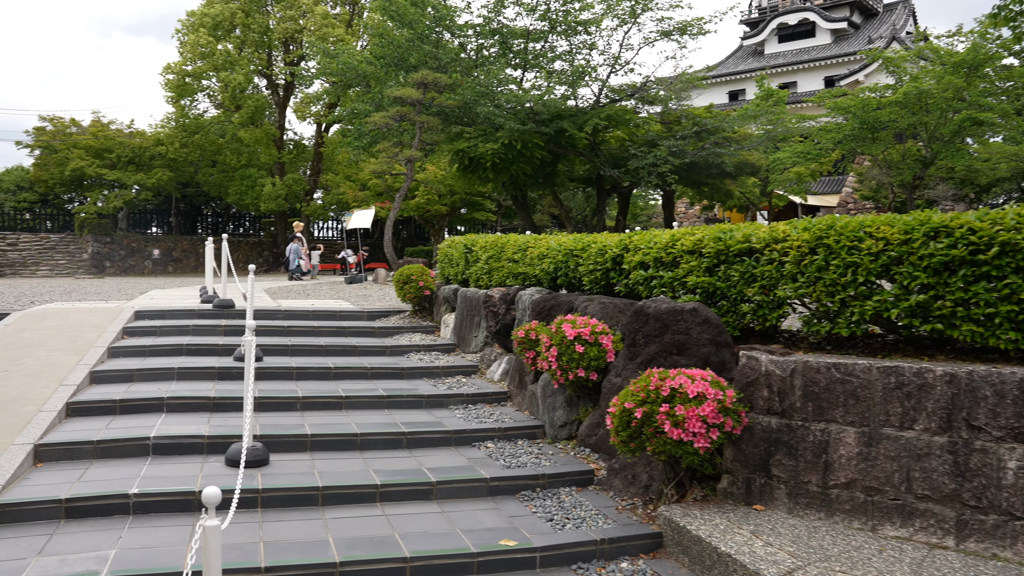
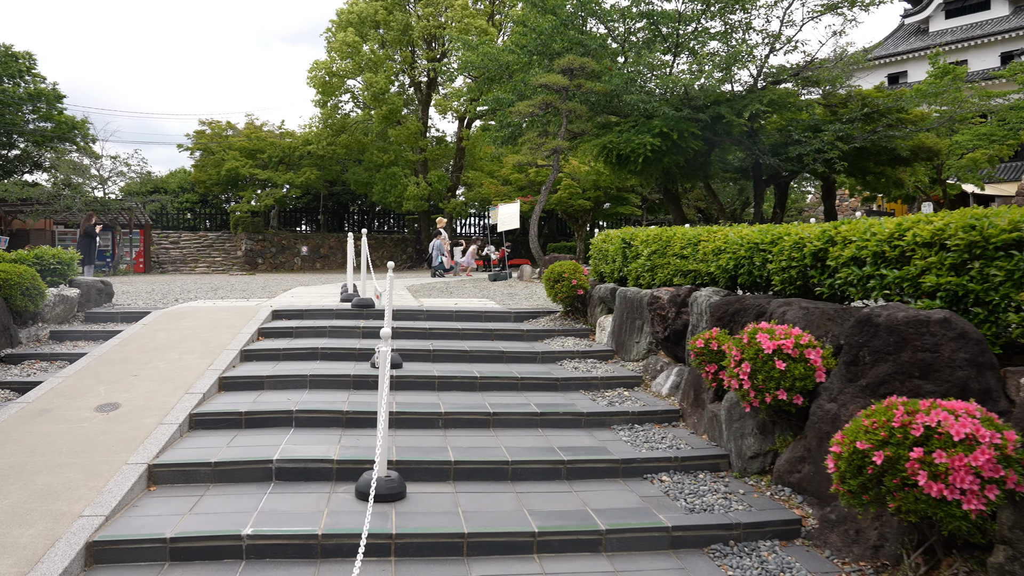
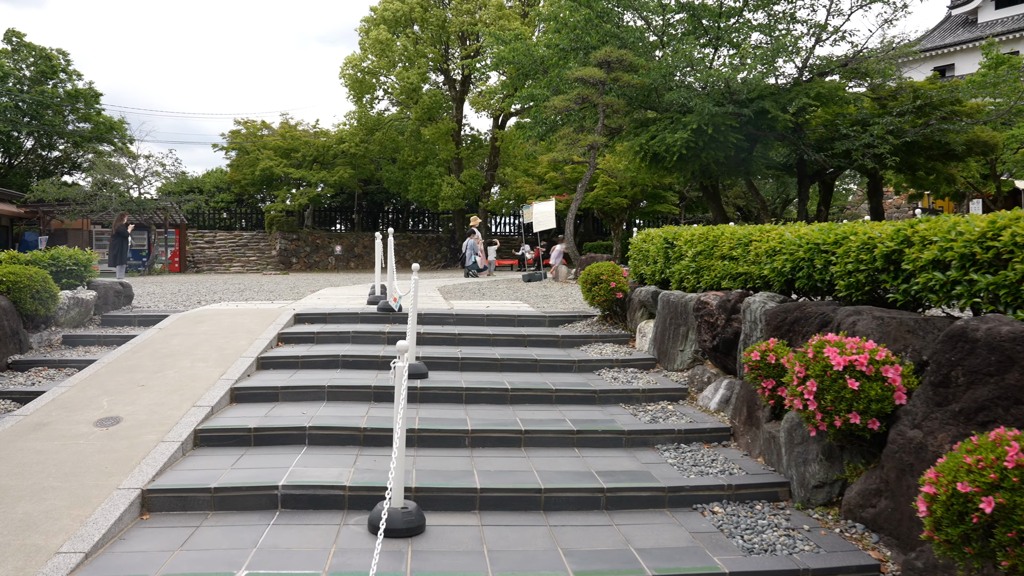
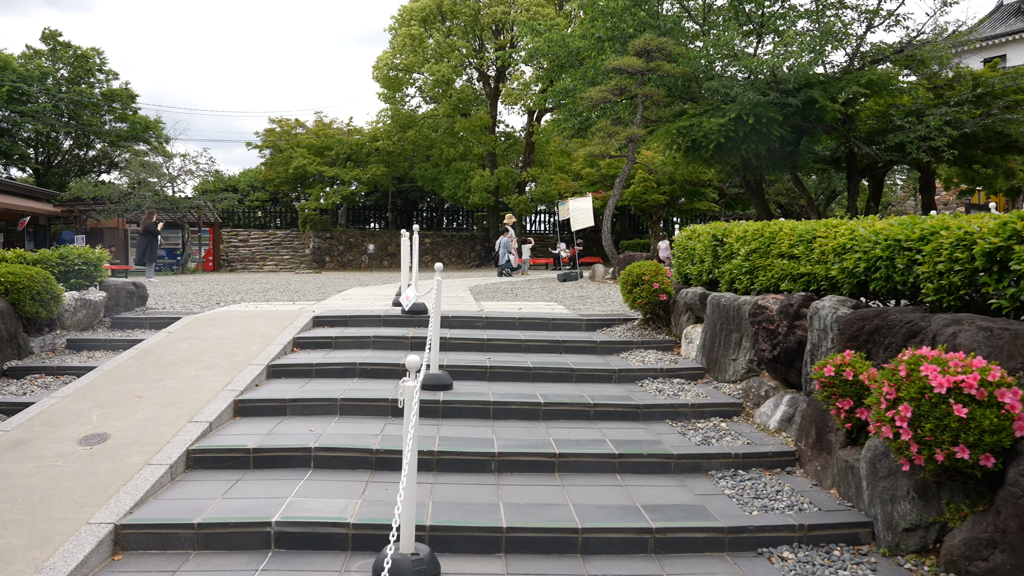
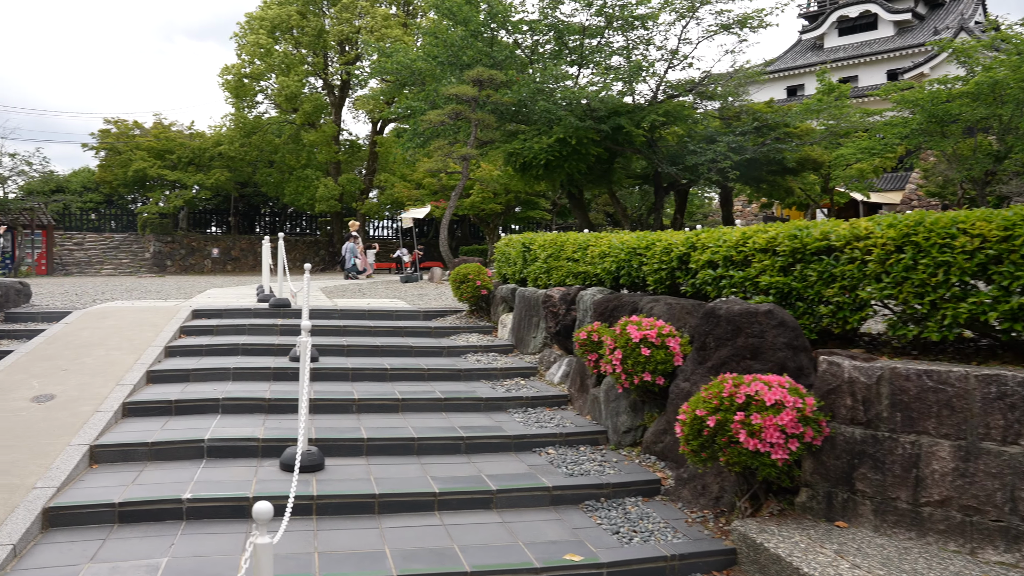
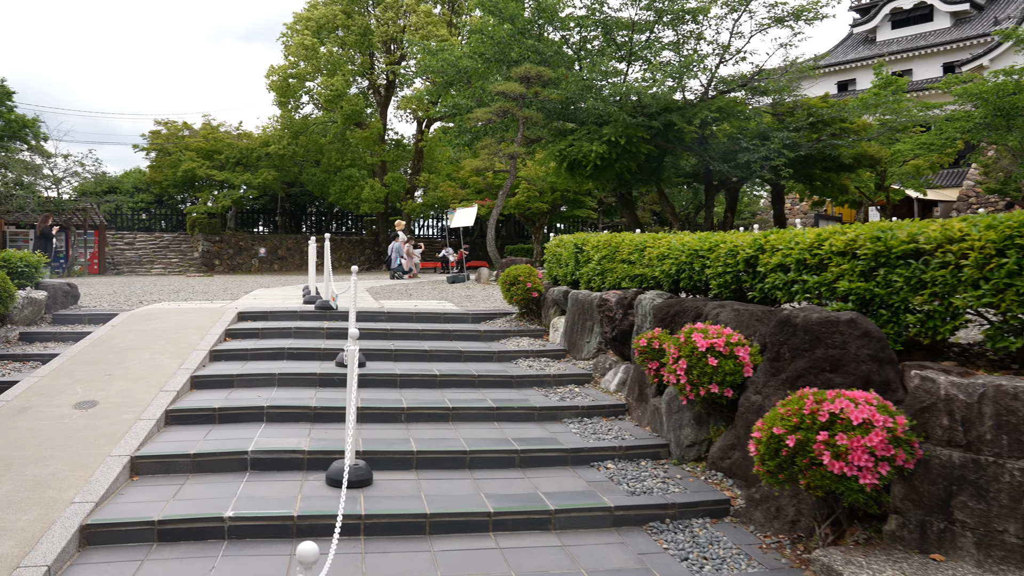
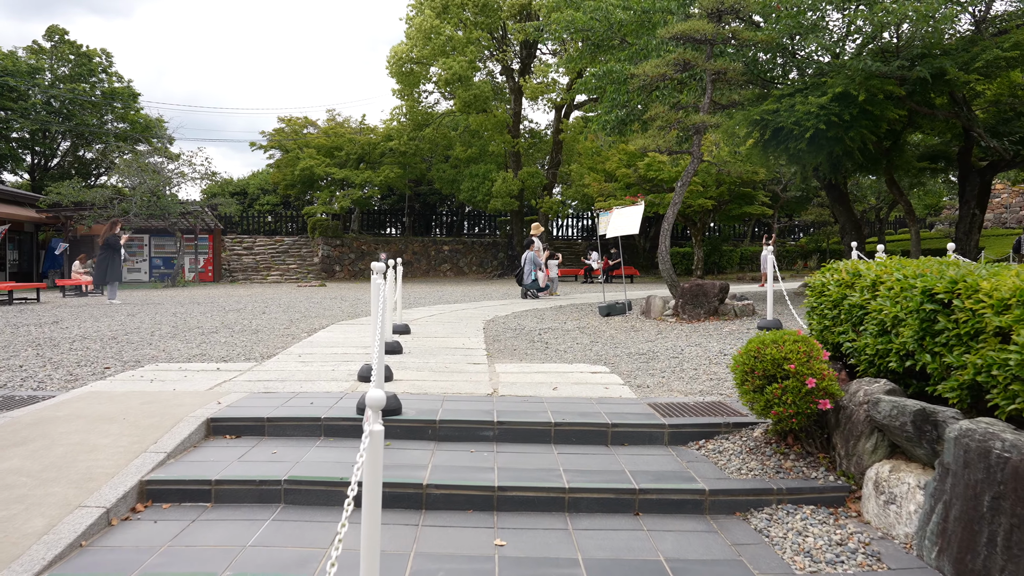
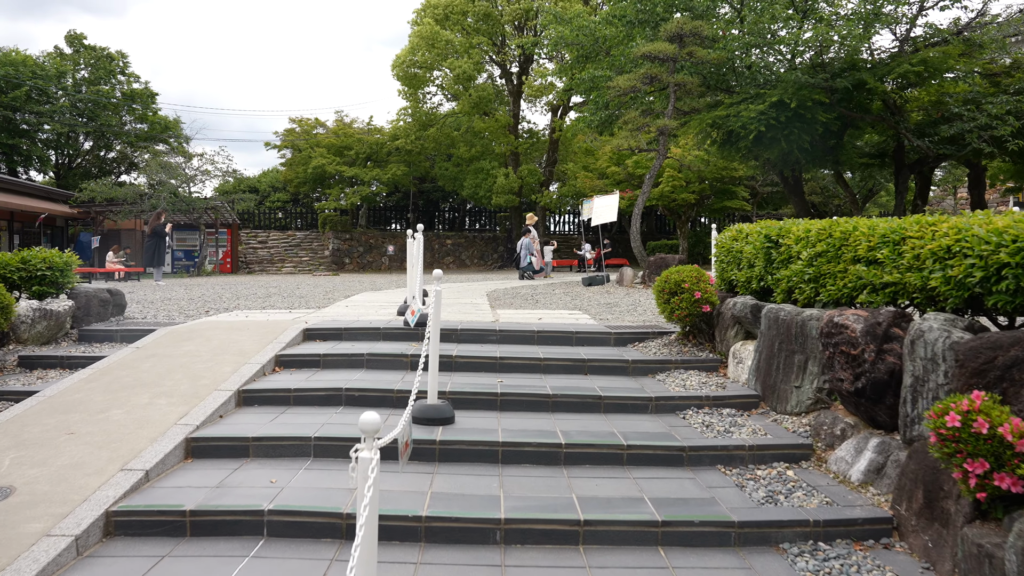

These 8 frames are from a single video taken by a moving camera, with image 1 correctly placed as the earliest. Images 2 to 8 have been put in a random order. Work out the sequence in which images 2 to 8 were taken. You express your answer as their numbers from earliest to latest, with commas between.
5, 6, 2, 3, 4, 8, 7
